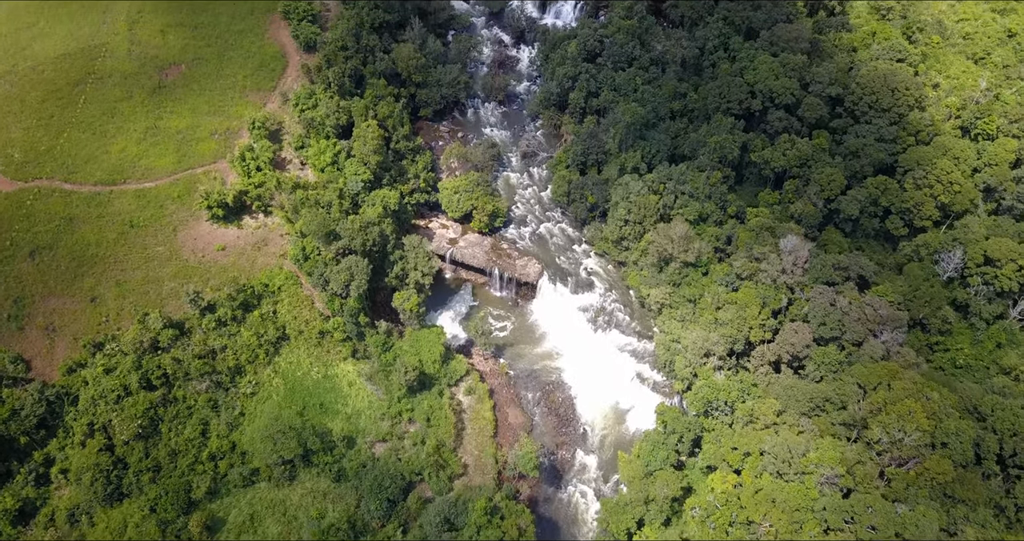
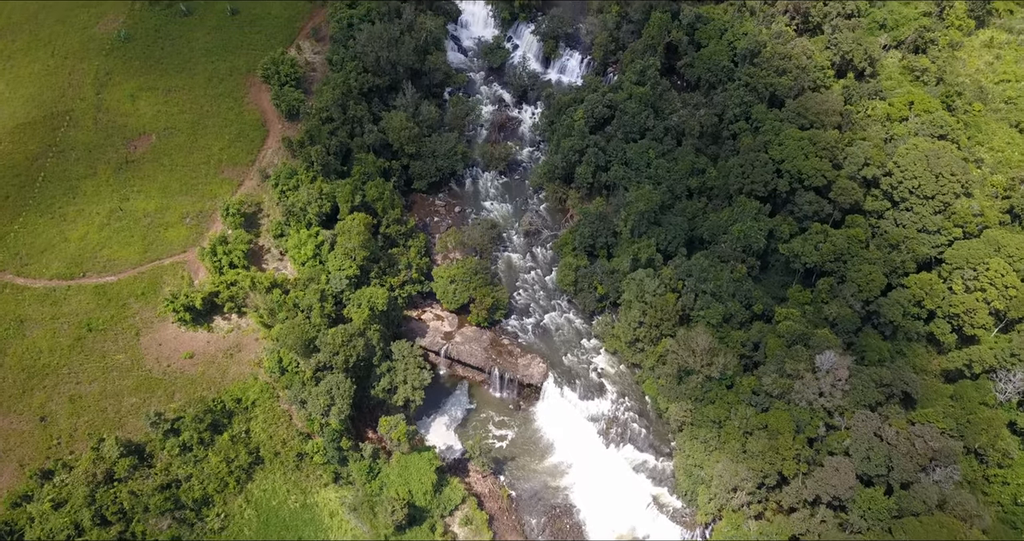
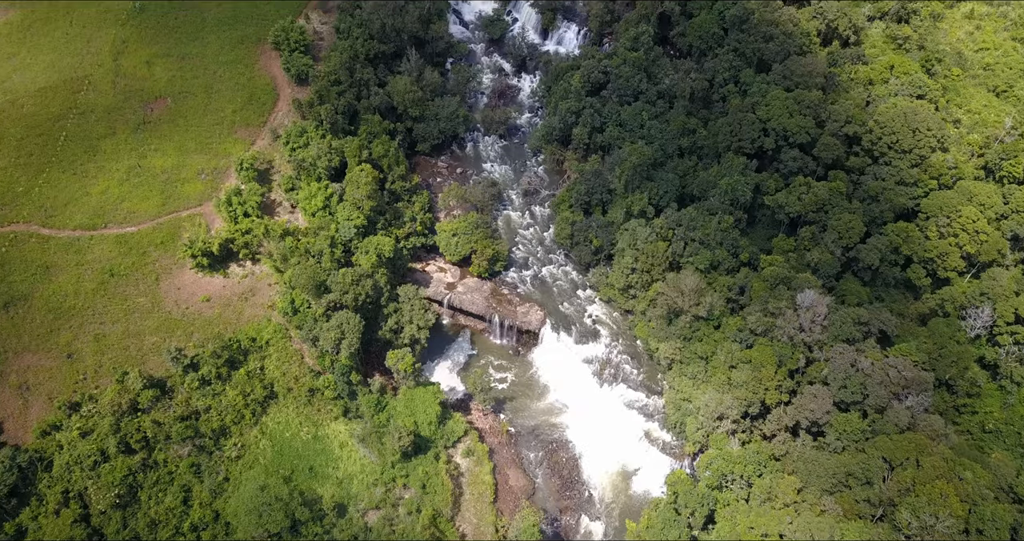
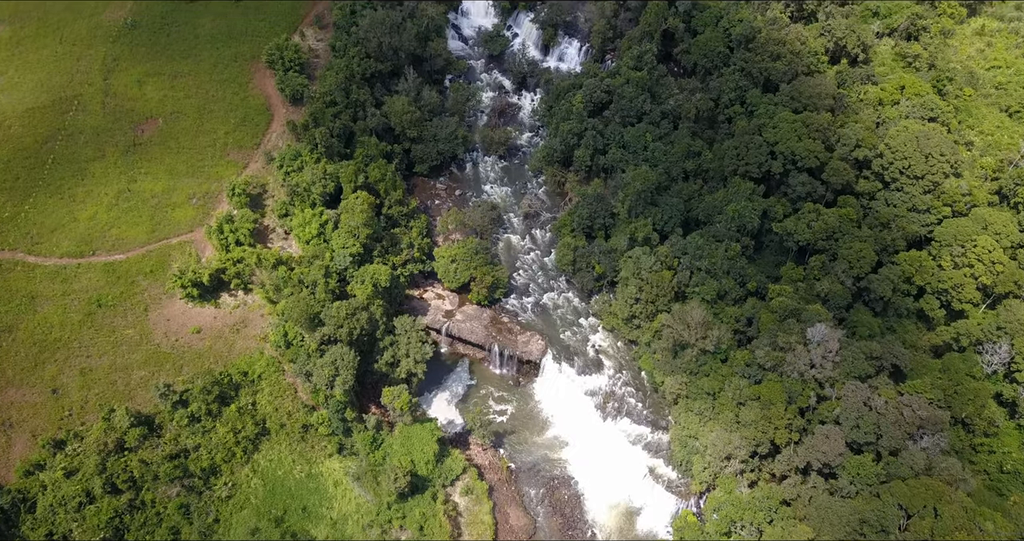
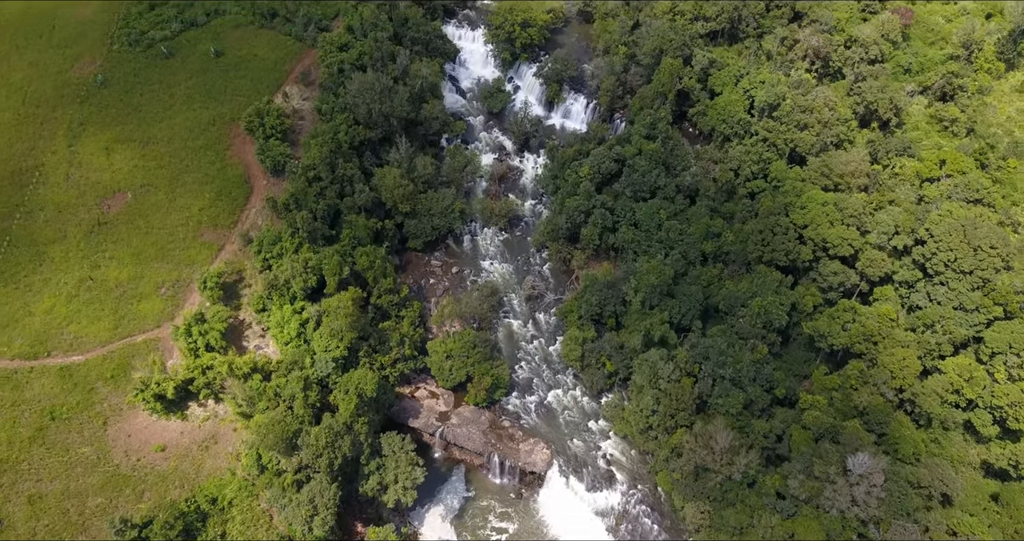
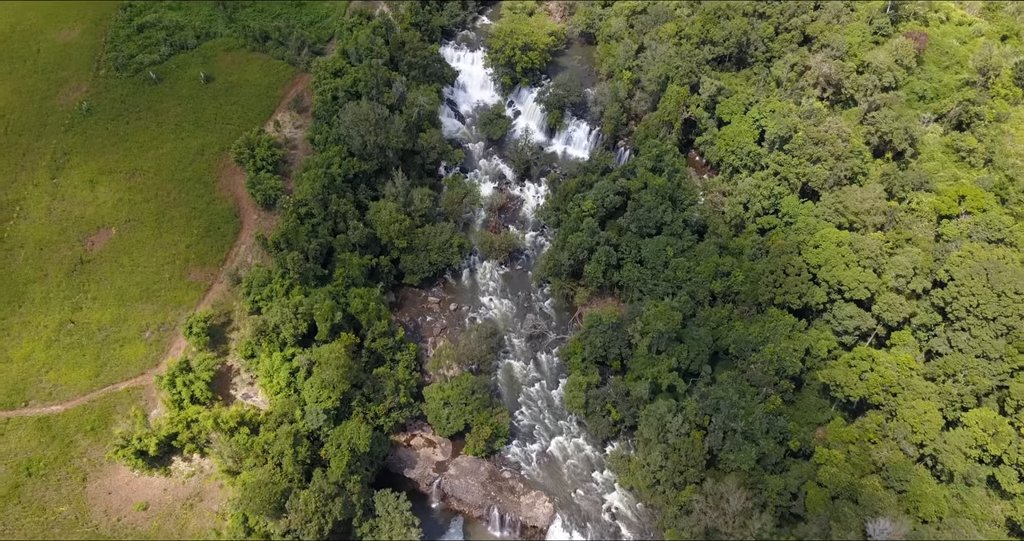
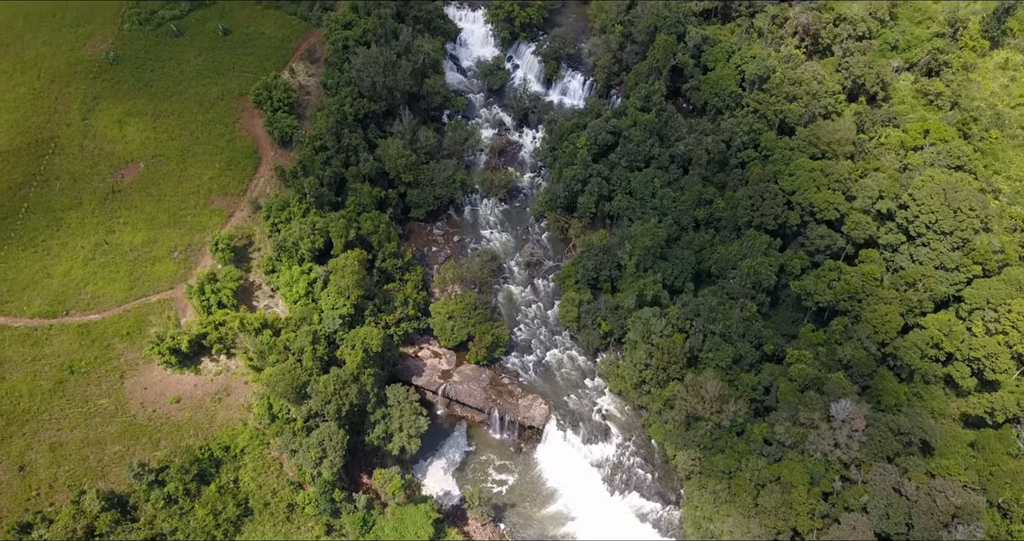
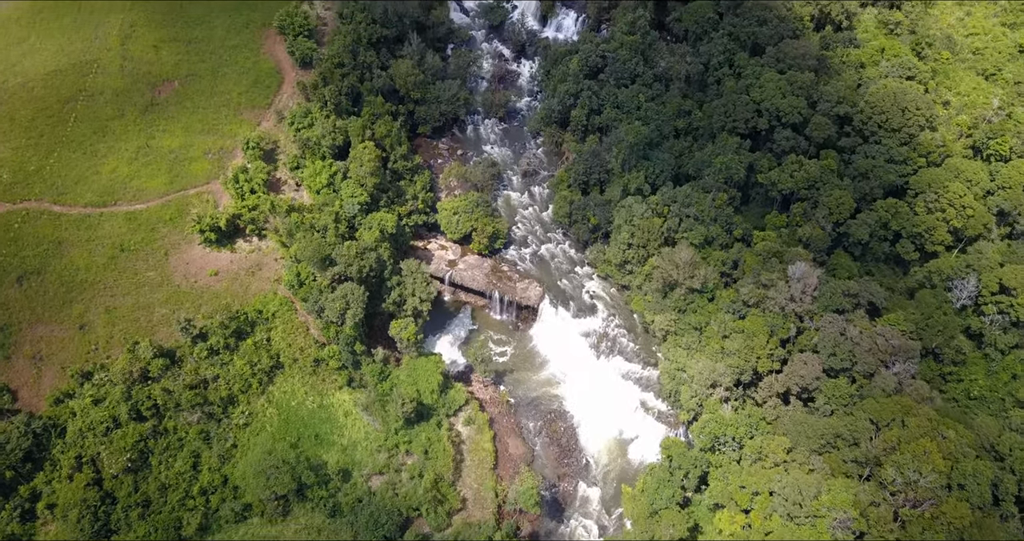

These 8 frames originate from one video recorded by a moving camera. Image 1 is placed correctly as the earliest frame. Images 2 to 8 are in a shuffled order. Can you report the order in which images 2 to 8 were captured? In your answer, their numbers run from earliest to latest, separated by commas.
8, 3, 4, 2, 7, 5, 6
